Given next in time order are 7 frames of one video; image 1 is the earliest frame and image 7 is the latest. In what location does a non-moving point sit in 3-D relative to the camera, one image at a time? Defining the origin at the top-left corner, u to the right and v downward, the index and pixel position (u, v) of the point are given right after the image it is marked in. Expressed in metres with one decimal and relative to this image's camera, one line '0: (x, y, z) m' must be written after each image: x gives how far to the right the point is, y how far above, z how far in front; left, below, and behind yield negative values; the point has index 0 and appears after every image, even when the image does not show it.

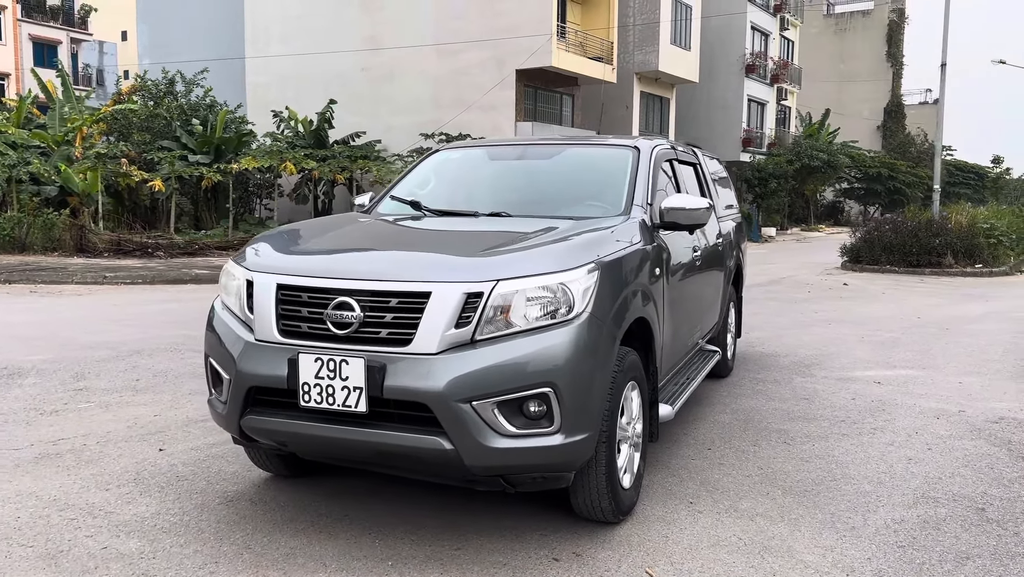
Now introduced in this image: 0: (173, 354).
0: (-2.5, -0.5, +6.4) m
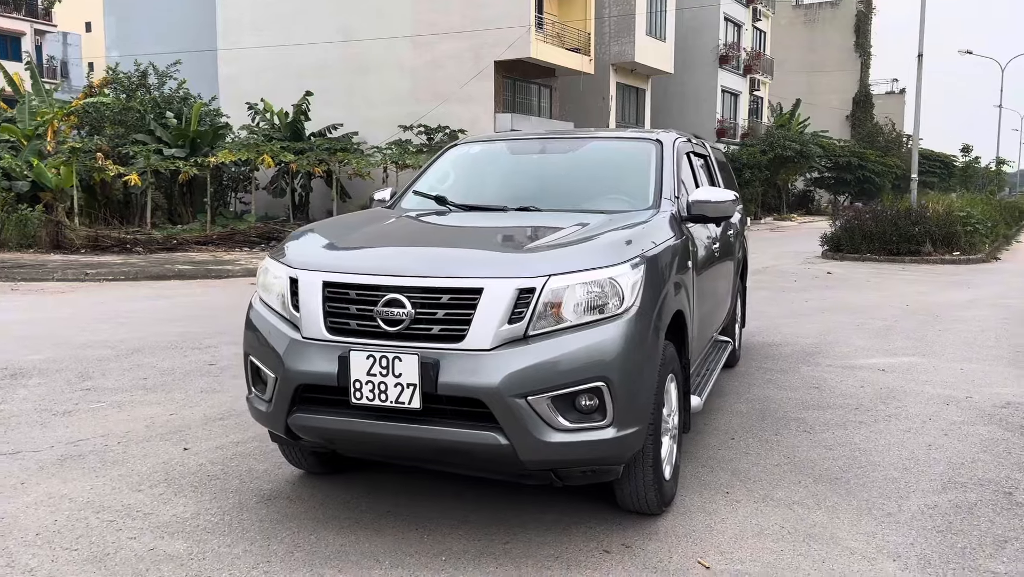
0: (-2.5, -0.5, +6.3) m
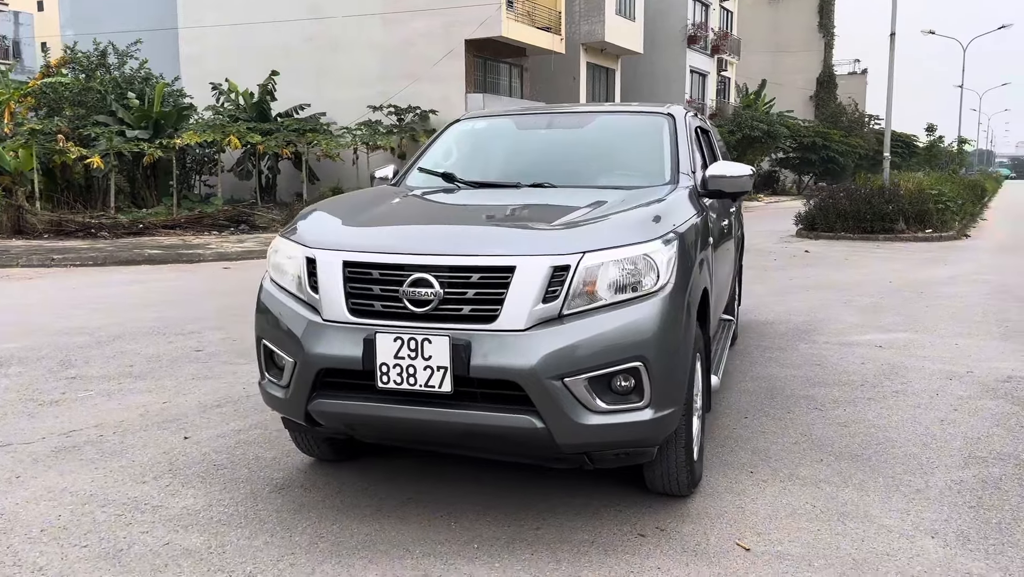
0: (-2.5, -0.4, +6.1) m
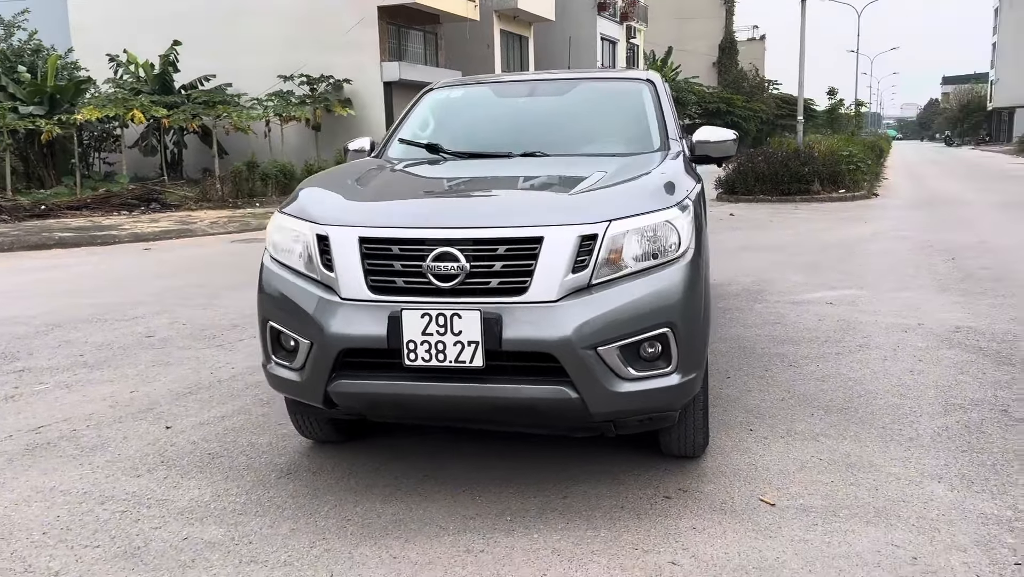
0: (-2.8, -0.2, +5.8) m
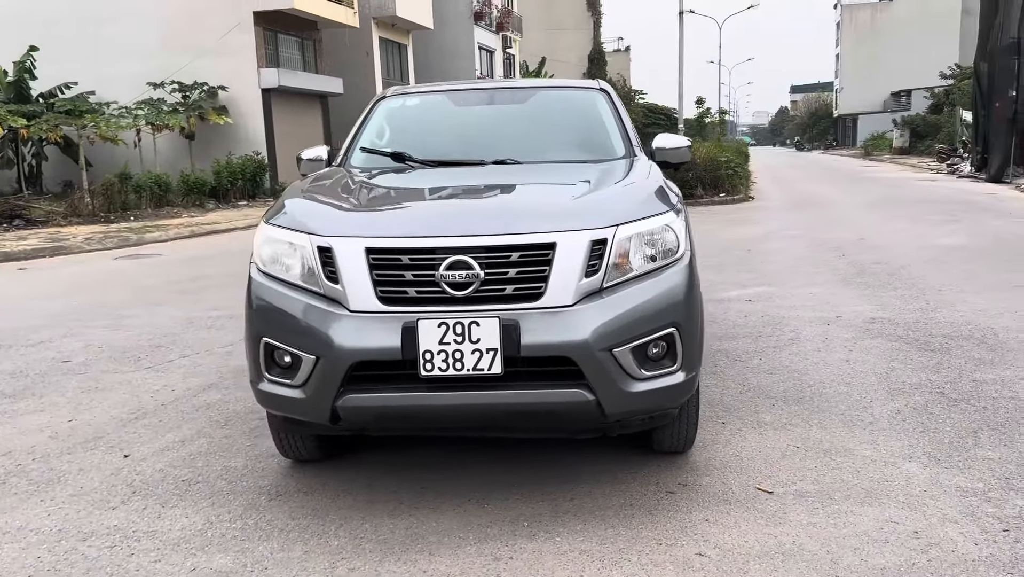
0: (-3.2, -0.4, +5.4) m
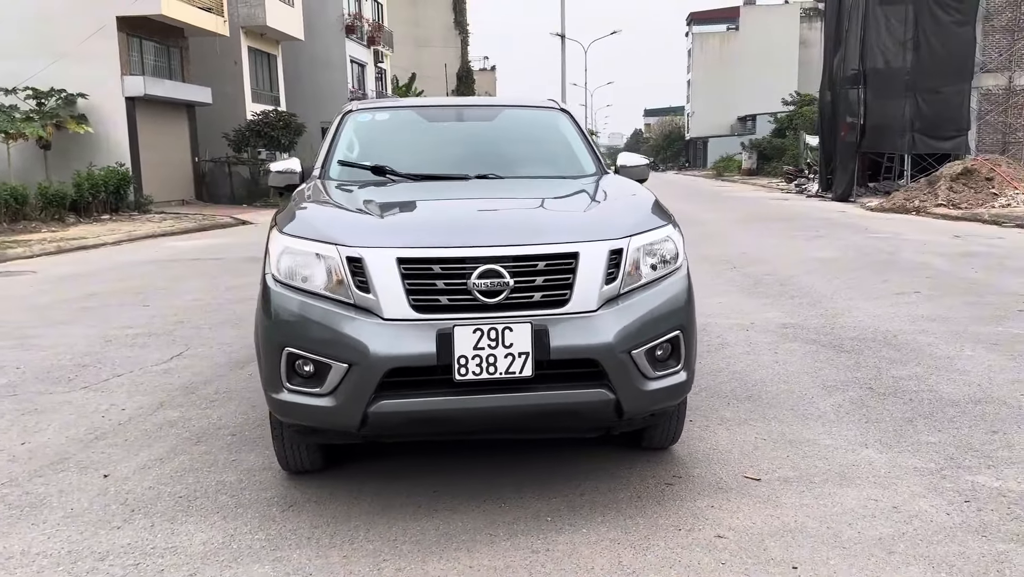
0: (-3.5, -0.5, +5.0) m
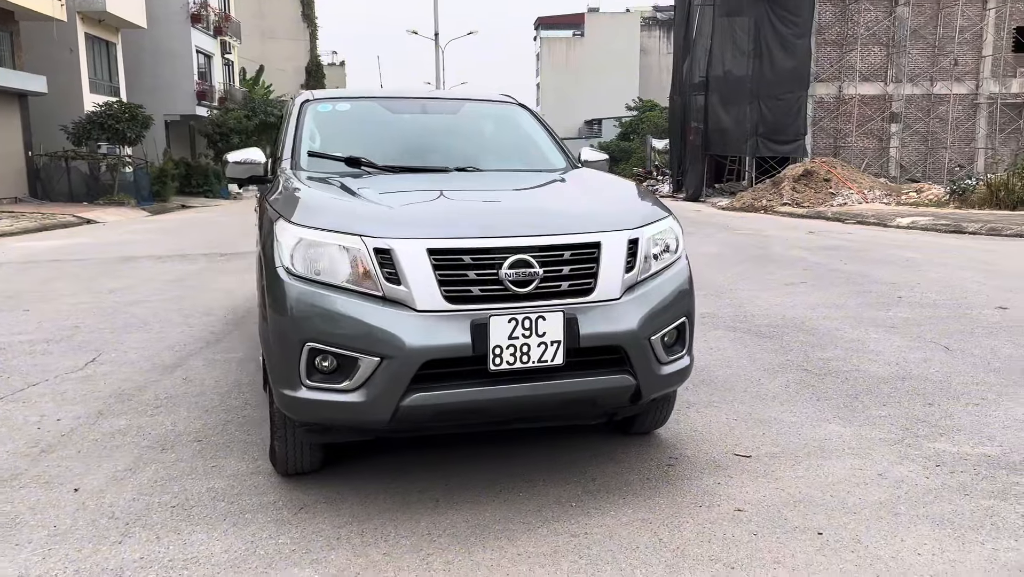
0: (-3.7, -0.5, +4.4) m
